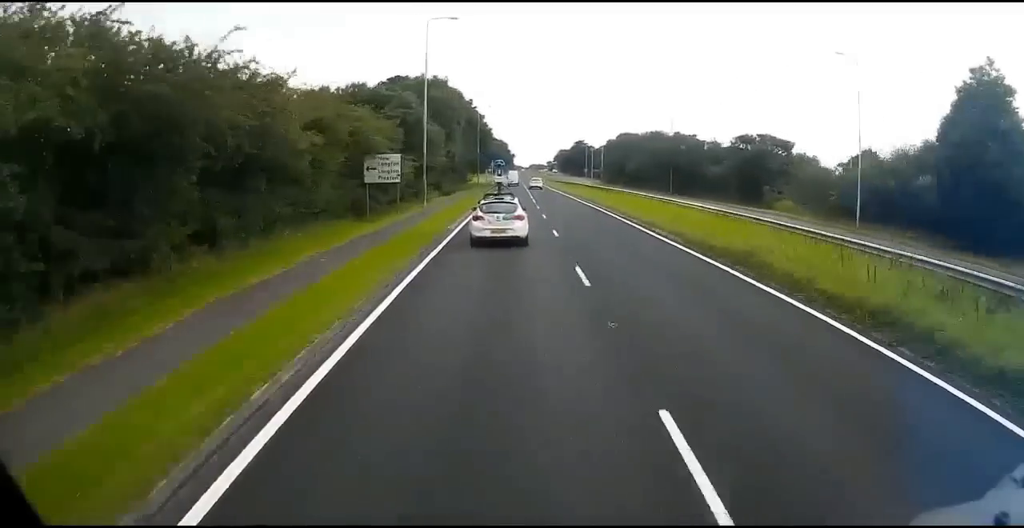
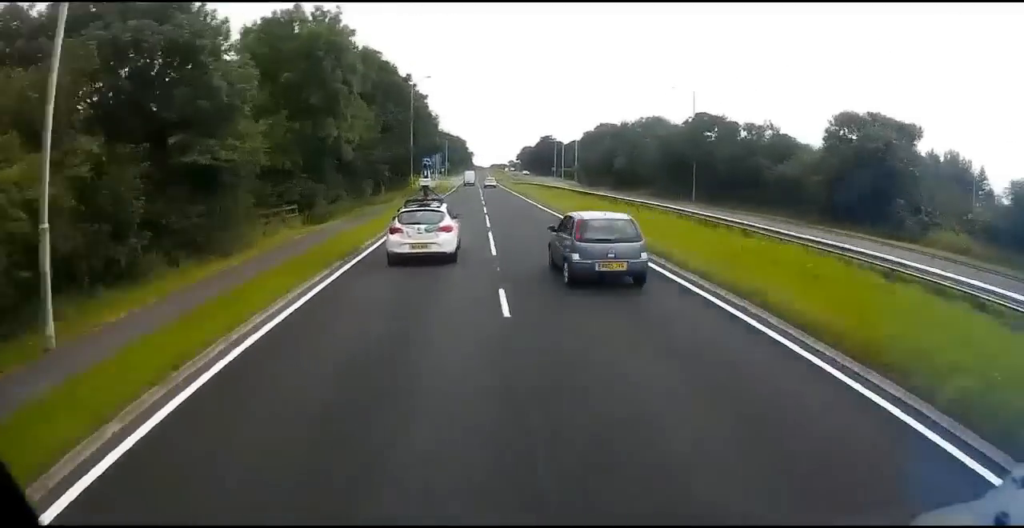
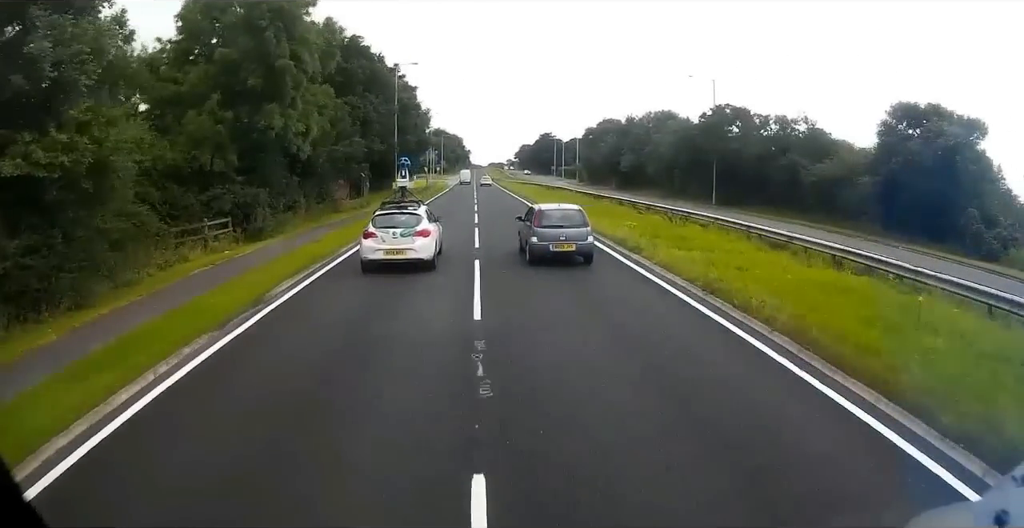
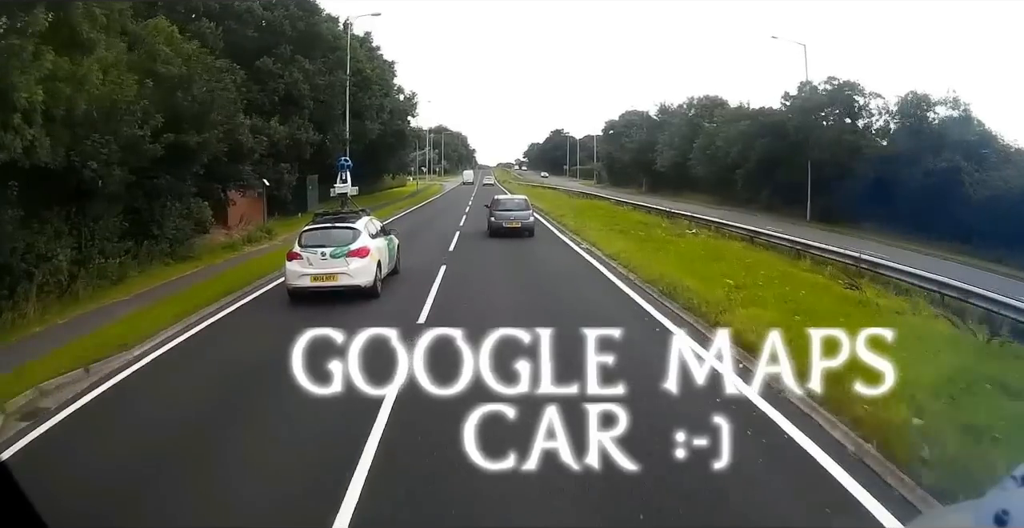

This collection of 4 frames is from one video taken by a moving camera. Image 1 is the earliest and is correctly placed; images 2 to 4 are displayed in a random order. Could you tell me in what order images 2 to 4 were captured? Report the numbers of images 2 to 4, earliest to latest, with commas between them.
2, 3, 4
